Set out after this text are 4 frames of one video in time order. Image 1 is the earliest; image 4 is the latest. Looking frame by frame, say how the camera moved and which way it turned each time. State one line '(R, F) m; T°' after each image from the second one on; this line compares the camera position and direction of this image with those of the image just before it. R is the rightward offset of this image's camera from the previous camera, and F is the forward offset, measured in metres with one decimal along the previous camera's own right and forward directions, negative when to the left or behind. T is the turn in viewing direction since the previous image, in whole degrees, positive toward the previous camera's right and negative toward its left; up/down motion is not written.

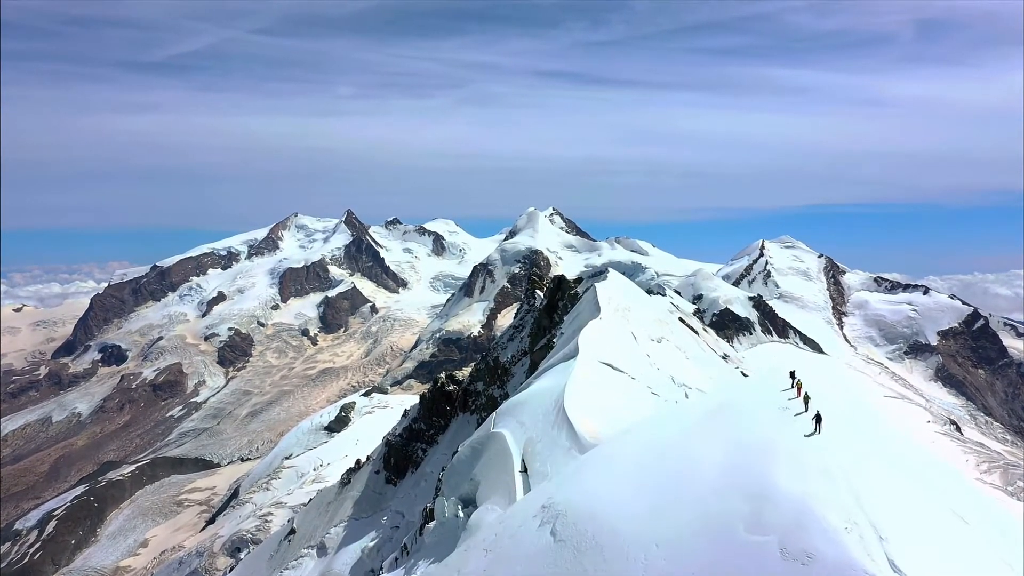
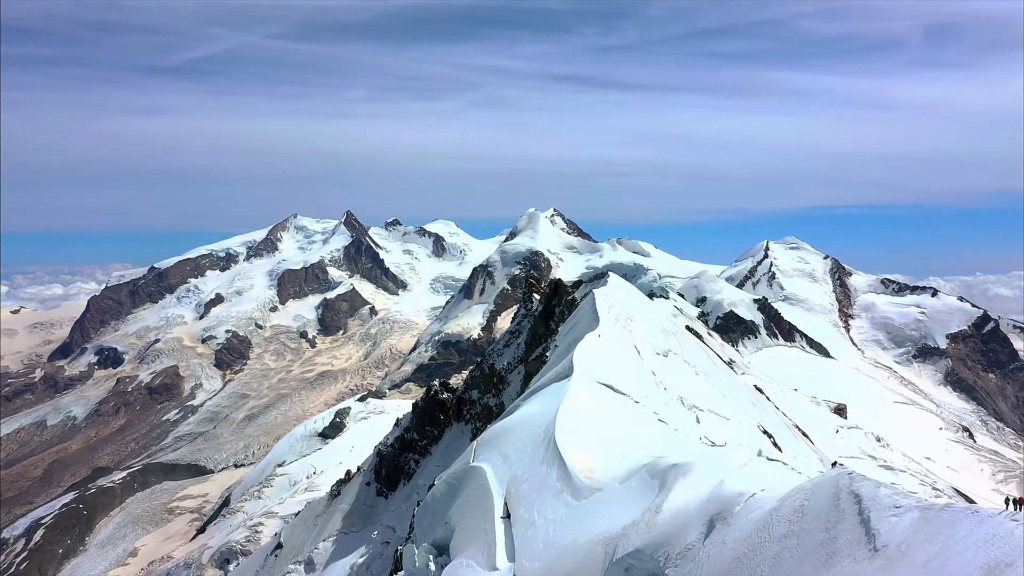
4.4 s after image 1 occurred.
(+0.5, +2.8) m; 0°
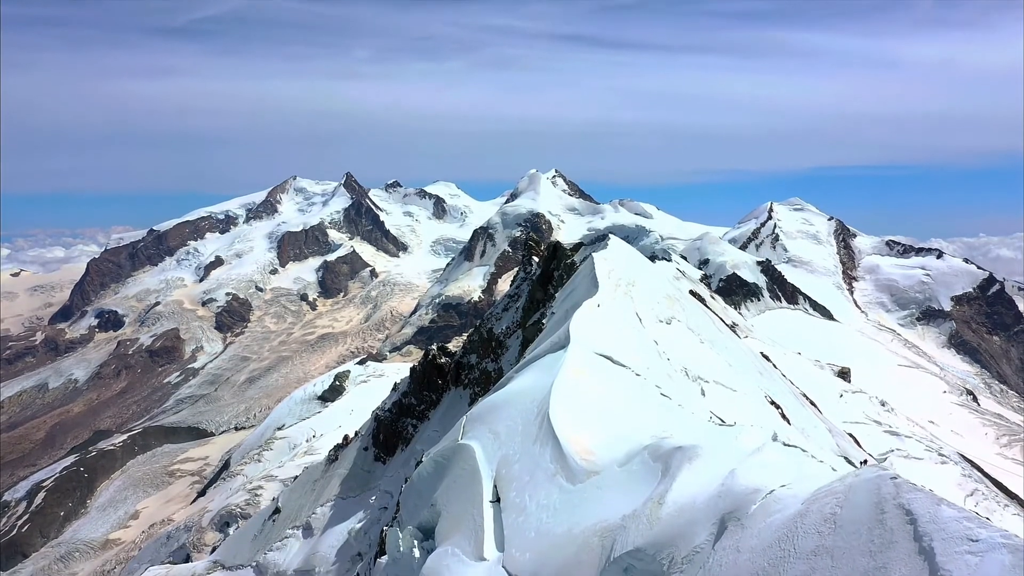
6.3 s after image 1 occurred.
(+0.3, +1.4) m; 0°
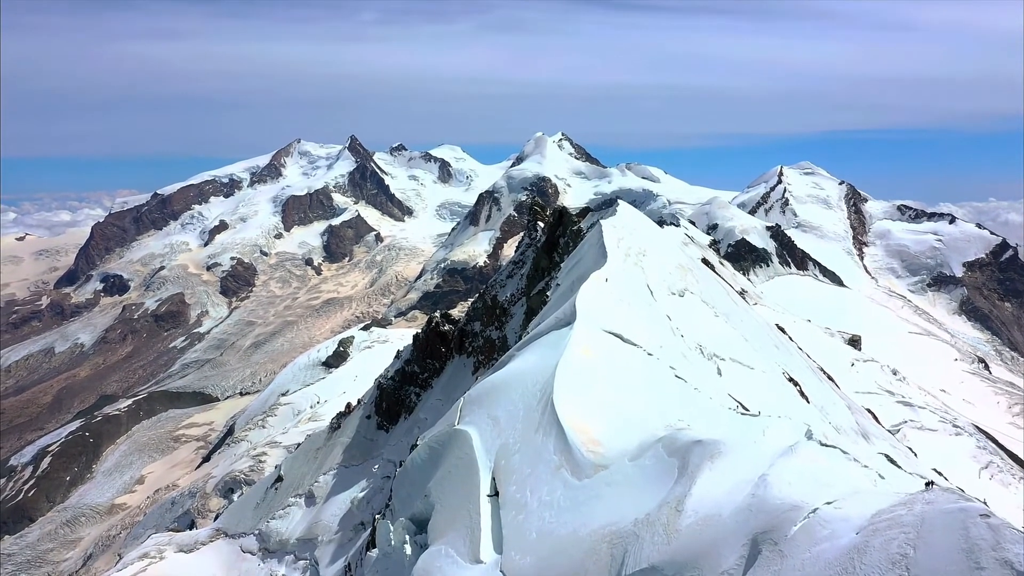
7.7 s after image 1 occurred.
(+0.1, +1.4) m; -1°
